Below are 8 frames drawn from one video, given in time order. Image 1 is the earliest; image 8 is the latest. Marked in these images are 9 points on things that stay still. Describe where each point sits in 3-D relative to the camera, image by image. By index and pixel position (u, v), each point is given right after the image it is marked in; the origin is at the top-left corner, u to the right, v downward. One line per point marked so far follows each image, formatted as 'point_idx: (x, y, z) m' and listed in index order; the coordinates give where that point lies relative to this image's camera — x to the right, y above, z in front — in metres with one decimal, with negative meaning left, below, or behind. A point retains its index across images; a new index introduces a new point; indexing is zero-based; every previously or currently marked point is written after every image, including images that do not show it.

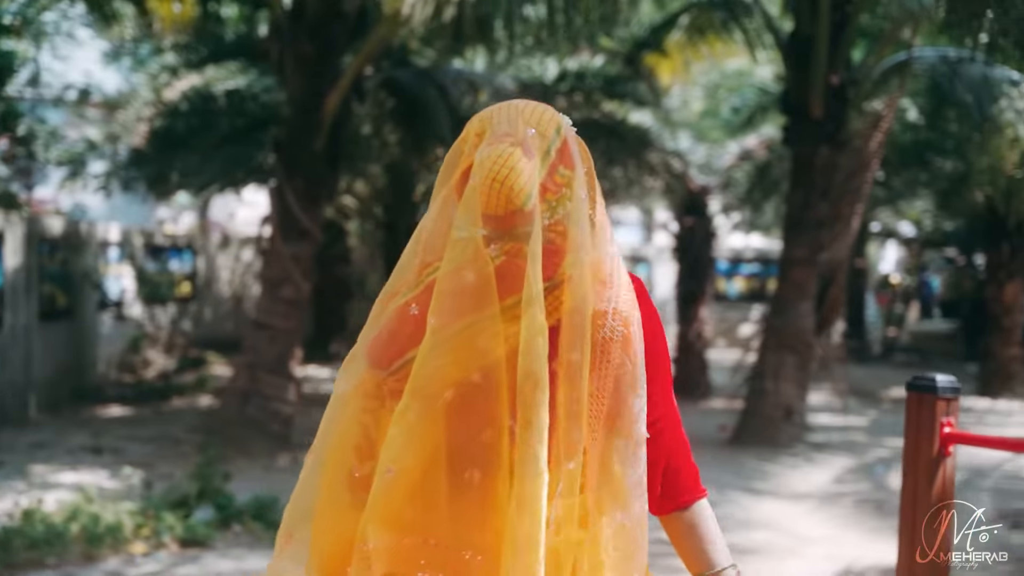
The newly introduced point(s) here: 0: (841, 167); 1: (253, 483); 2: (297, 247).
0: (+2.3, +0.9, +7.1) m
1: (-1.4, -1.1, +5.5) m
2: (-1.5, +0.3, +6.9) m
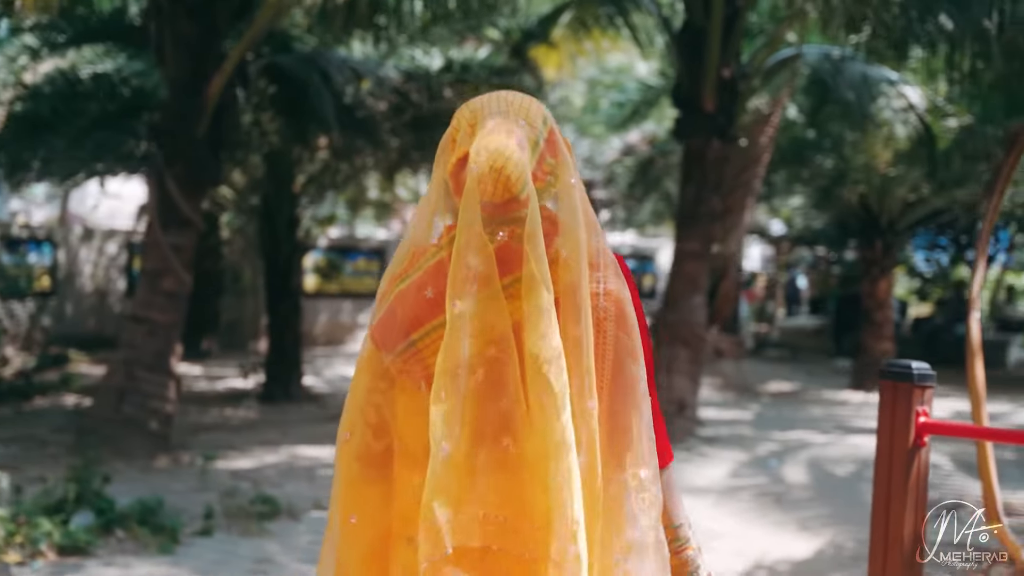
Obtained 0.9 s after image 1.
0: (+1.6, +0.9, +7.2) m
1: (-1.9, -1.0, +5.1) m
2: (-2.2, +0.3, +6.6) m
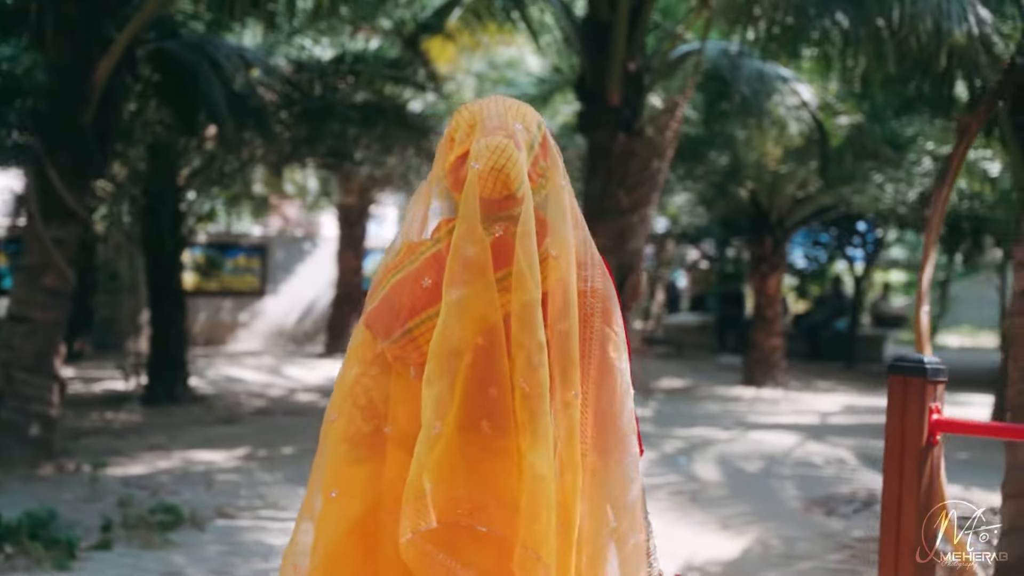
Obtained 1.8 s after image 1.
0: (+0.9, +0.9, +7.2) m
1: (-2.3, -1.0, +4.7) m
2: (-2.7, +0.4, +6.1) m
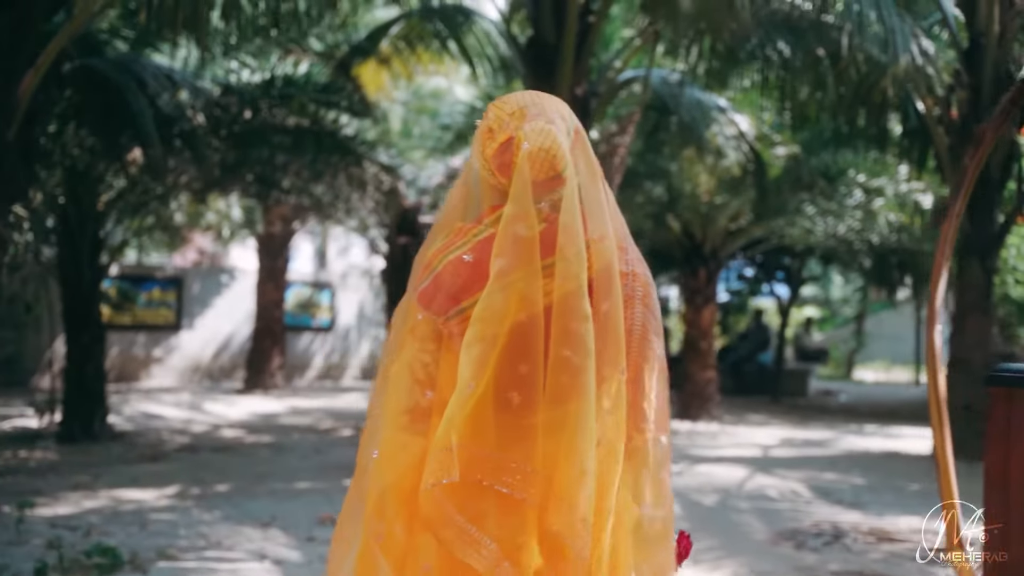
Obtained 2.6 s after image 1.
0: (+0.5, +0.8, +7.1) m
1: (-2.4, -1.1, +4.3) m
2: (-3.0, +0.2, +5.7) m
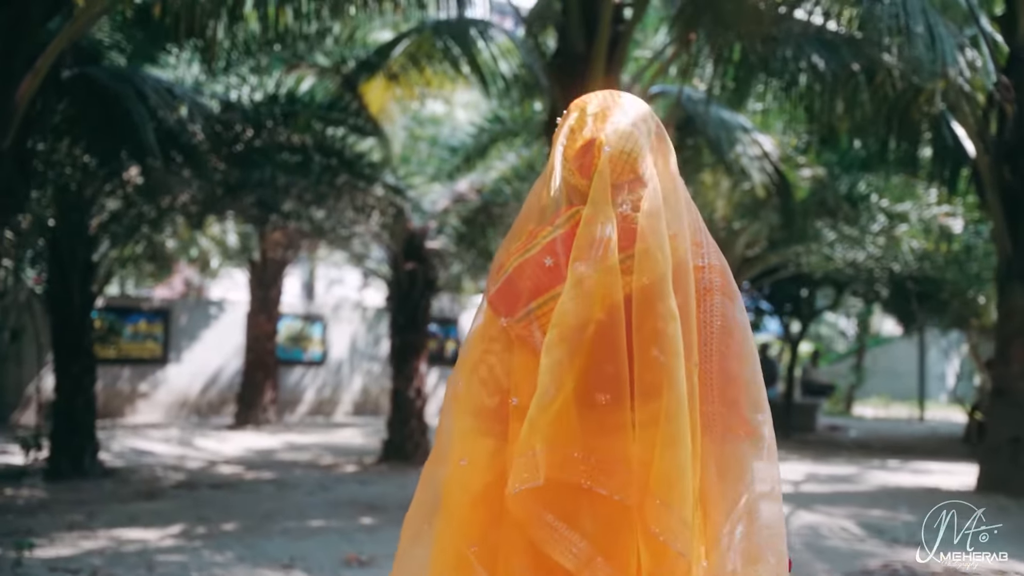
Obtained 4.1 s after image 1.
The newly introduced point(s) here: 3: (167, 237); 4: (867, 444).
0: (+0.7, +0.6, +6.8) m
1: (-2.2, -1.1, +3.8) m
2: (-2.8, +0.1, +5.2) m
3: (-3.7, +0.6, +11.0) m
4: (+4.4, -1.9, +12.5) m
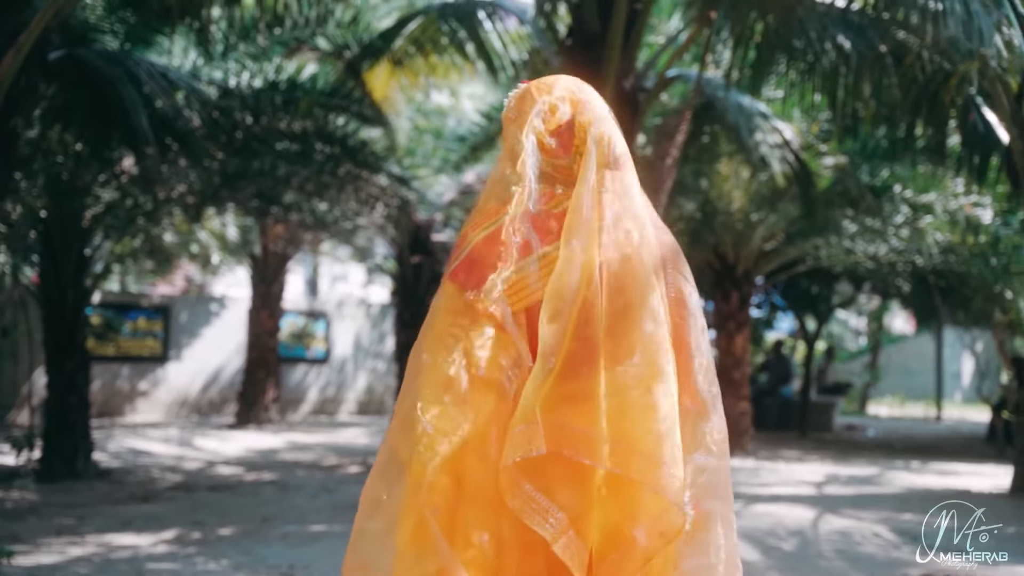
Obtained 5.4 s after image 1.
0: (+0.8, +0.6, +6.4) m
1: (-2.1, -1.1, +3.5) m
2: (-2.7, +0.2, +4.9) m
3: (-3.6, +0.6, +10.7) m
4: (+4.5, -1.9, +12.2) m
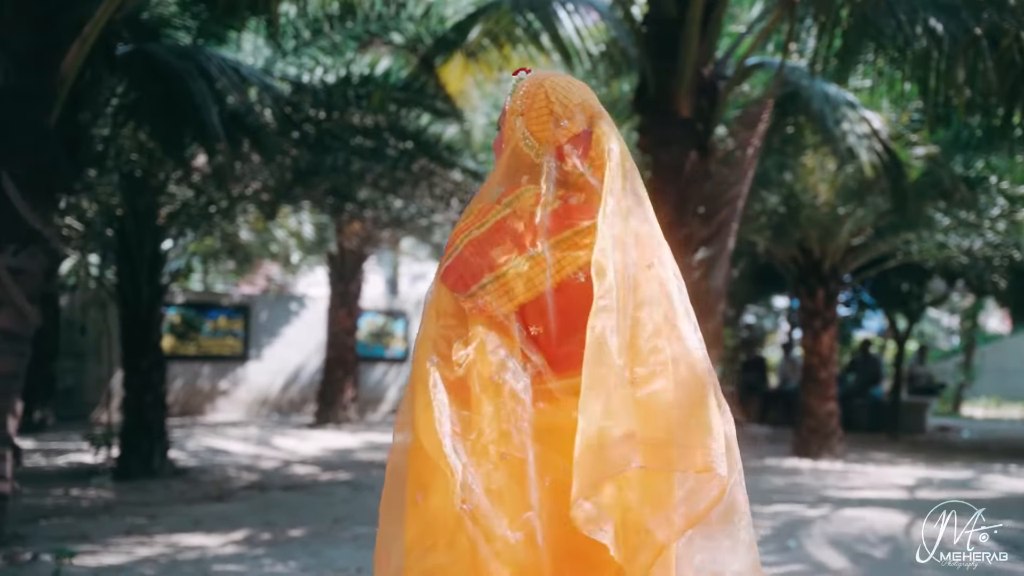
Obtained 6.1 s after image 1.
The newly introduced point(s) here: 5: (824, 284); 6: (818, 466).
0: (+1.2, +0.7, +6.1) m
1: (-1.9, -1.1, +3.4) m
2: (-2.4, +0.2, +4.9) m
3: (-2.8, +0.6, +10.7) m
4: (+5.4, -1.8, +11.6) m
5: (+3.0, 0.0, +9.9) m
6: (+2.7, -1.6, +9.1) m
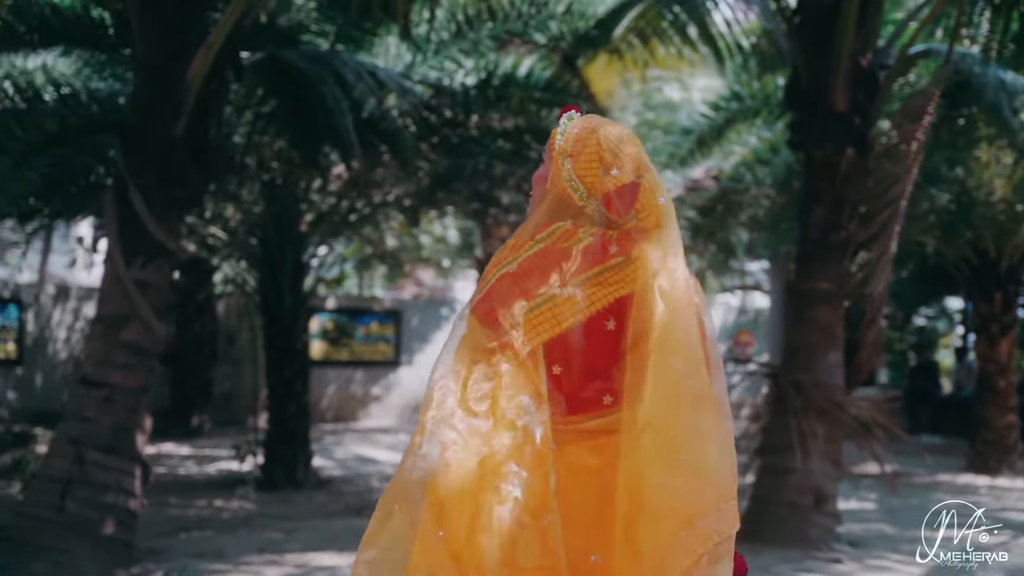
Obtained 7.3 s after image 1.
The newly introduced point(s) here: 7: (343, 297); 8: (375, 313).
0: (+2.0, +0.6, +5.7) m
1: (-1.5, -1.1, +3.4) m
2: (-1.8, +0.1, +5.0) m
3: (-1.3, +0.5, +10.8) m
4: (+7.0, -1.8, +10.4) m
5: (+4.4, 0.0, +9.1) m
6: (+3.9, -1.6, +8.3) m
7: (-2.3, -0.2, +14.2) m
8: (-1.9, -0.4, +14.2) m
